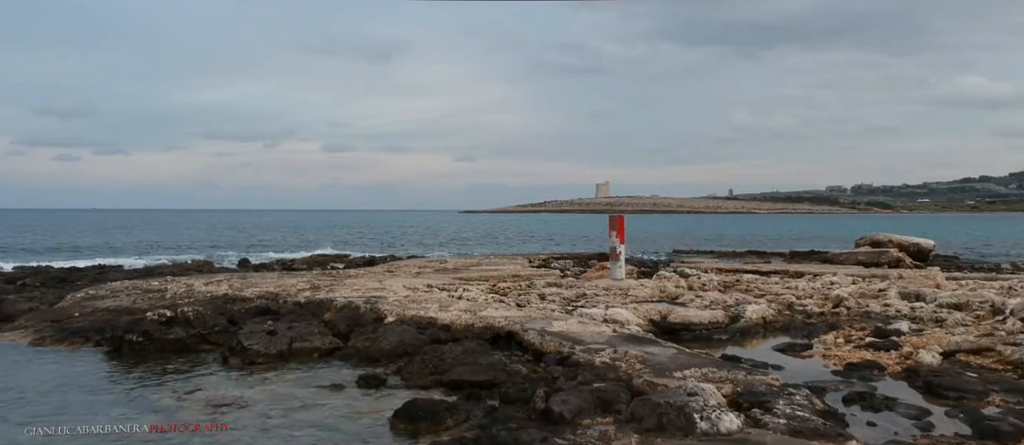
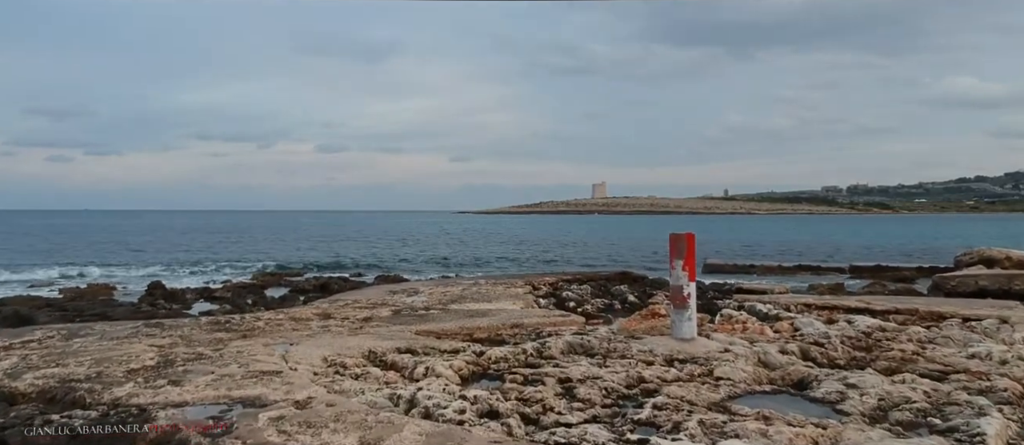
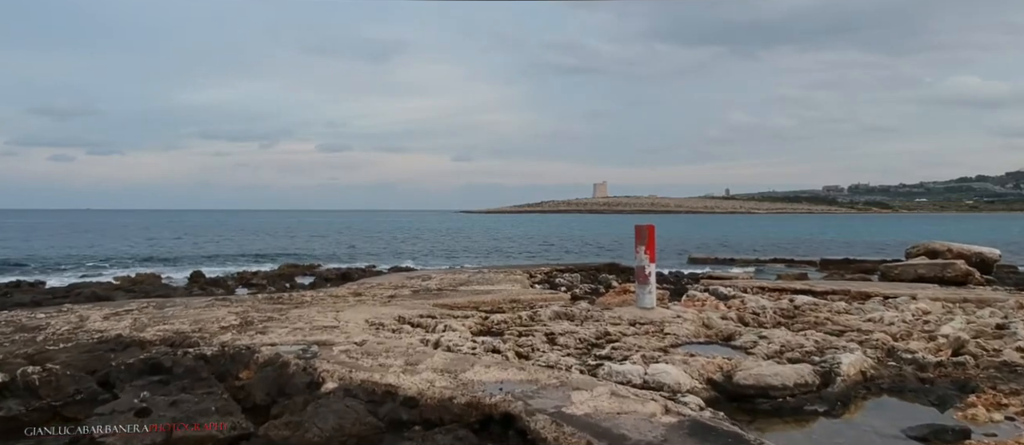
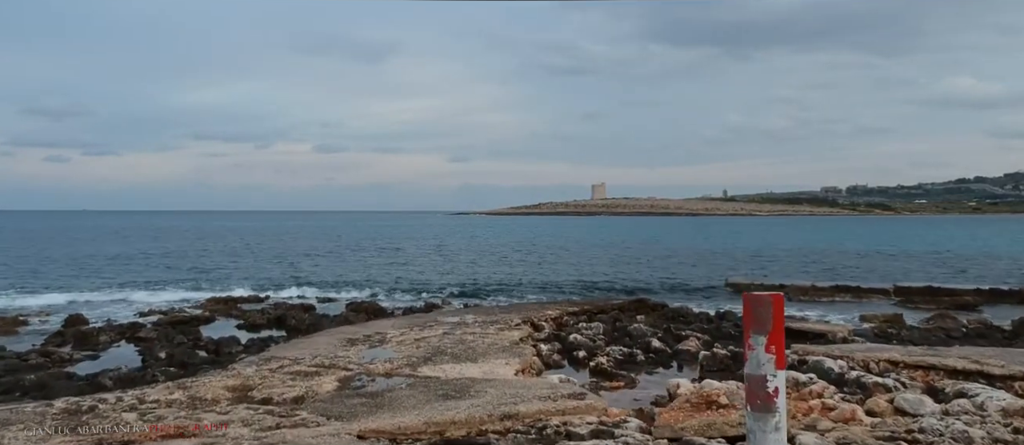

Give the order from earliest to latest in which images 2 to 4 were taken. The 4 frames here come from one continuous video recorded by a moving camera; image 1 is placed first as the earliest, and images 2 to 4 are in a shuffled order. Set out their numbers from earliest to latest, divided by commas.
3, 2, 4
